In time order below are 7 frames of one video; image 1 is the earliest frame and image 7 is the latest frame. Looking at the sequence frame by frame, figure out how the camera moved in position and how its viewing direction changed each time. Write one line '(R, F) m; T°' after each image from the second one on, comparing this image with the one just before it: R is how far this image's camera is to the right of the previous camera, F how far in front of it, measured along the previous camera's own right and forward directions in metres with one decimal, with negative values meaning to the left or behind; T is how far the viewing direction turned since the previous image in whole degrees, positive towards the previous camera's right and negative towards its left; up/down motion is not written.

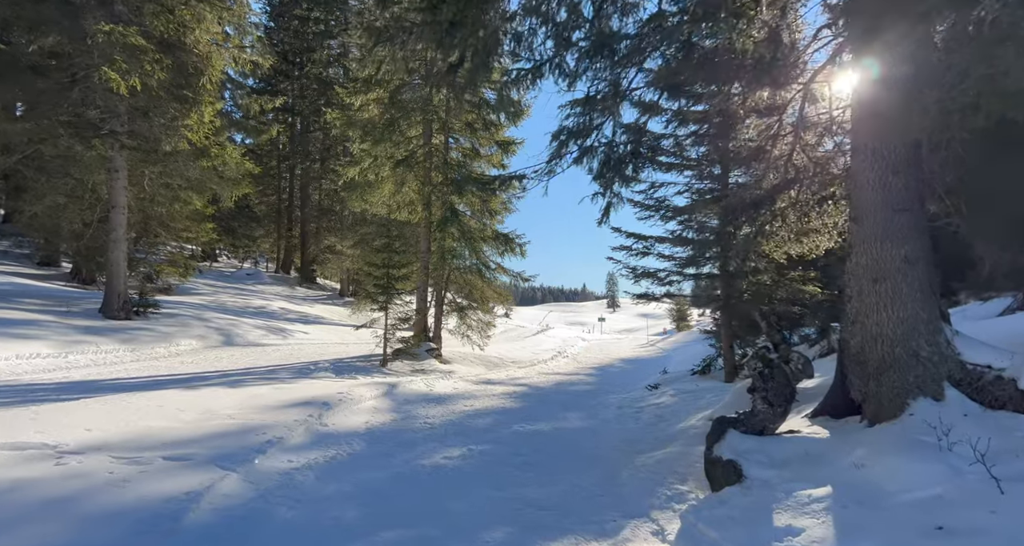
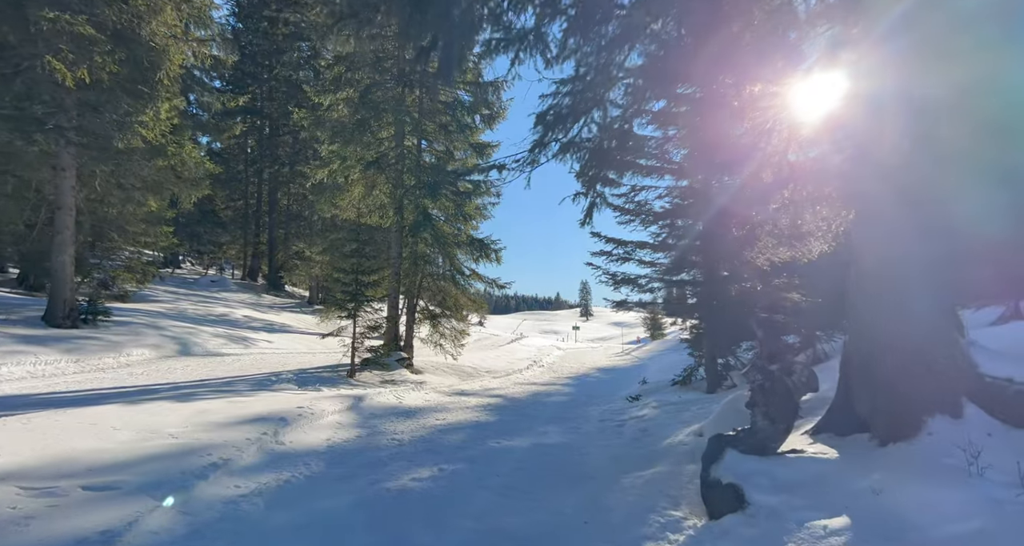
(0.0, +0.6) m; +3°
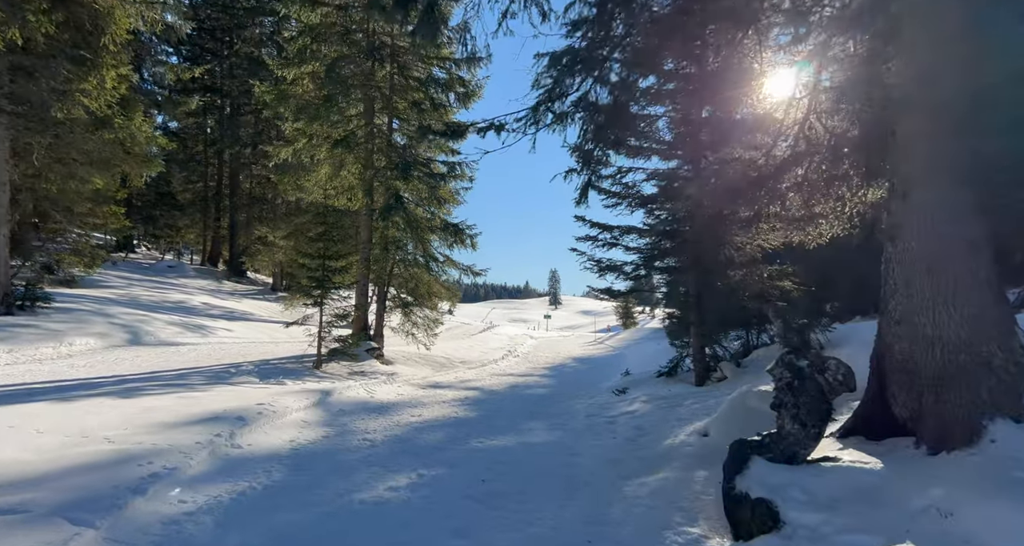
(-0.2, +0.7) m; +3°
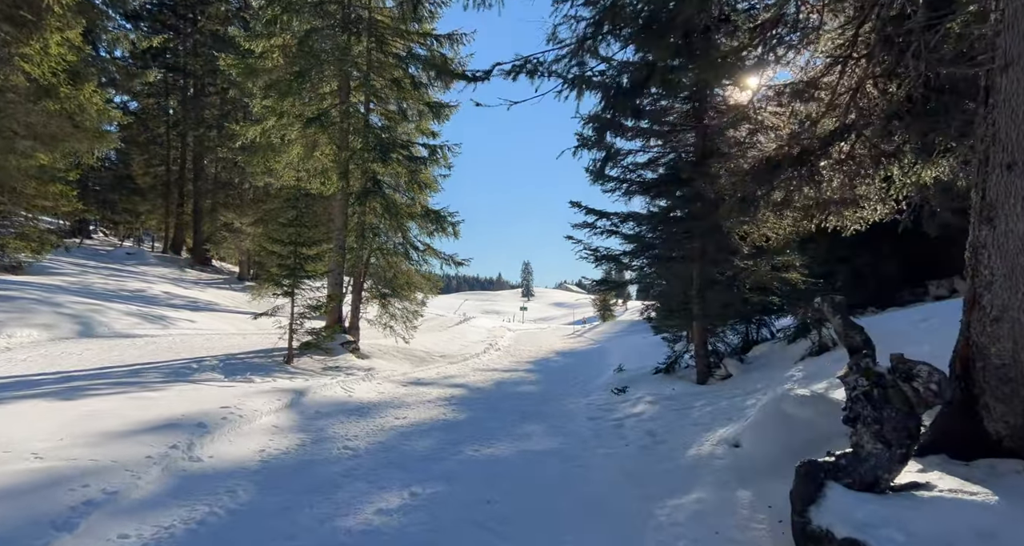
(-0.3, +0.8) m; +3°
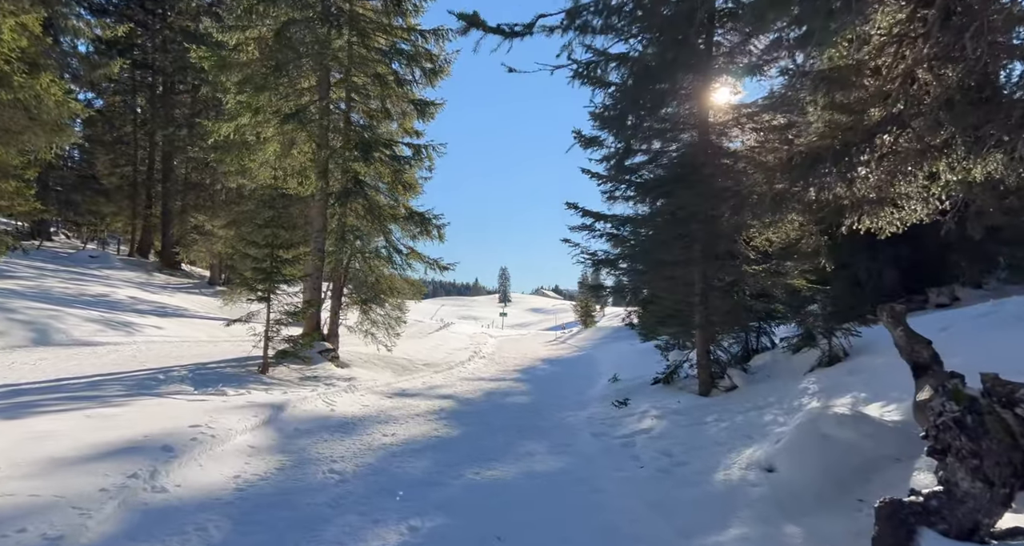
(-0.3, +0.6) m; +2°
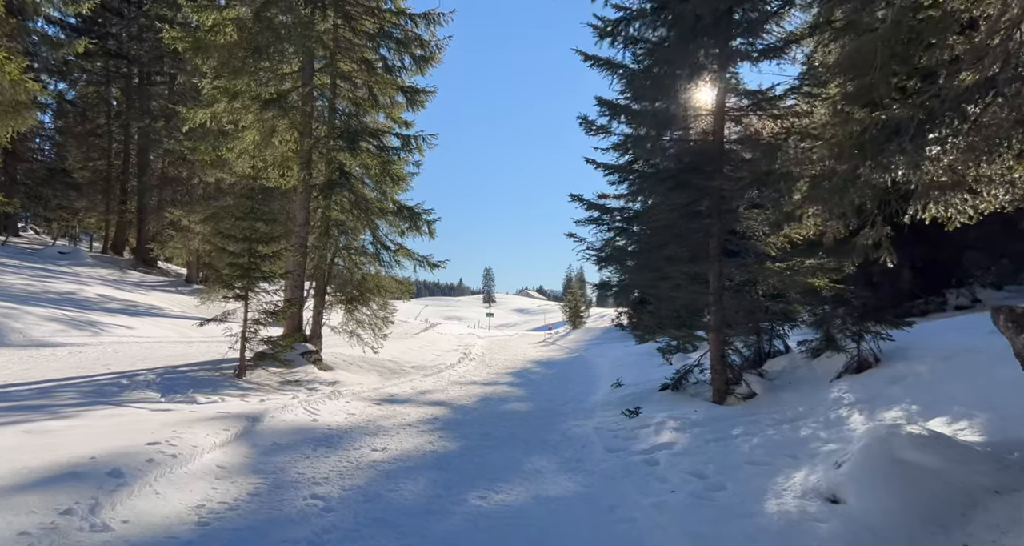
(-0.3, +0.8) m; +2°
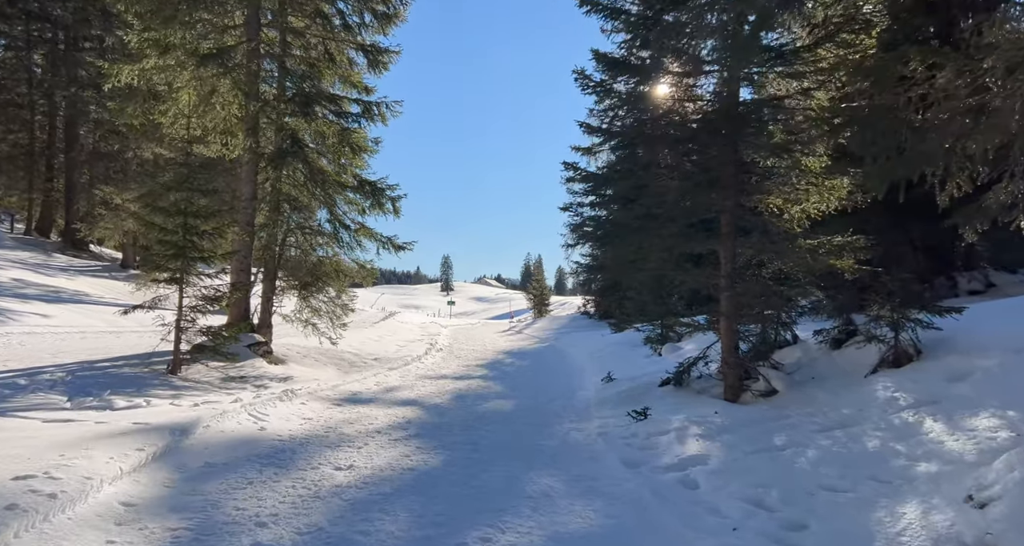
(-0.4, +1.3) m; +4°
